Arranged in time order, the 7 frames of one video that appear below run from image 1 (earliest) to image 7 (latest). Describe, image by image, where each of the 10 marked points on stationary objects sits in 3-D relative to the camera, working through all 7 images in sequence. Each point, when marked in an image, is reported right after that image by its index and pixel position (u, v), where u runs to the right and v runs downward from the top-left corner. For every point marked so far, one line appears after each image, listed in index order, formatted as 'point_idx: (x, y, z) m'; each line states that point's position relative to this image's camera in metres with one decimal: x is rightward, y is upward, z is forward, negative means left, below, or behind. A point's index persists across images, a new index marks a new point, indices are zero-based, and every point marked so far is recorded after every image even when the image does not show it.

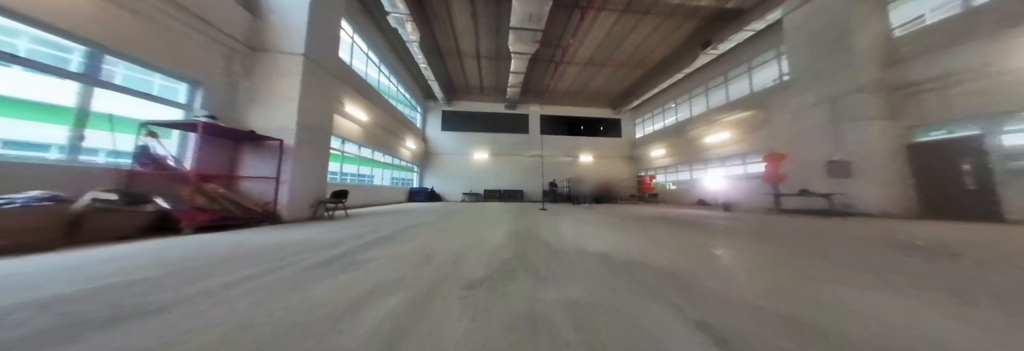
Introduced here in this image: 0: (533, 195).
0: (+1.2, -1.2, +10.5) m
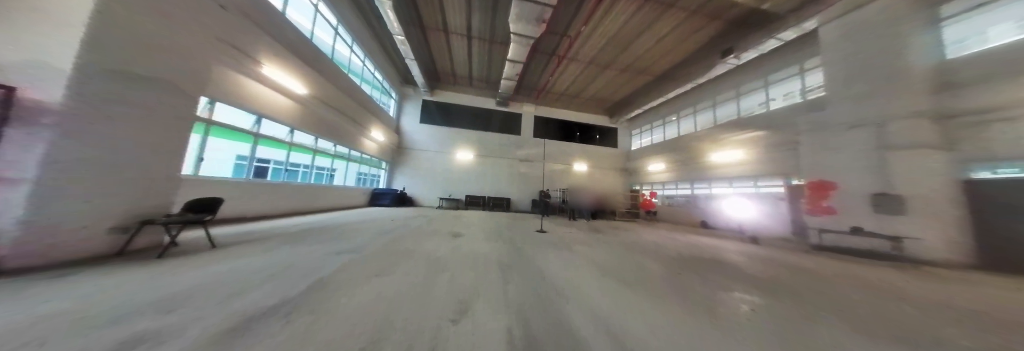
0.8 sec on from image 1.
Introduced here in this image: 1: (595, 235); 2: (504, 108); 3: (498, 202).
0: (+0.4, -1.5, +9.4) m
1: (+1.9, -1.3, +4.1) m
2: (-0.4, +3.6, +9.7) m
3: (-0.7, -1.4, +9.0) m
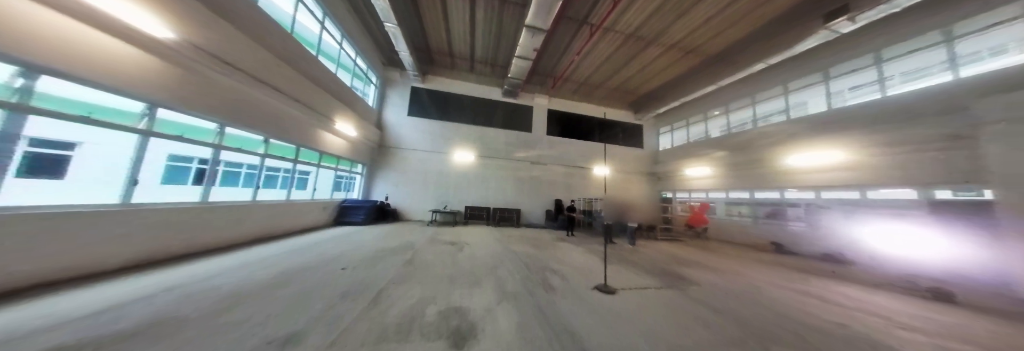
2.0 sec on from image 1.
0: (+0.9, -1.8, +7.7) m
1: (+2.4, -1.5, +2.5) m
2: (0.0, +3.3, +8.0) m
3: (-0.3, -1.6, +7.3) m
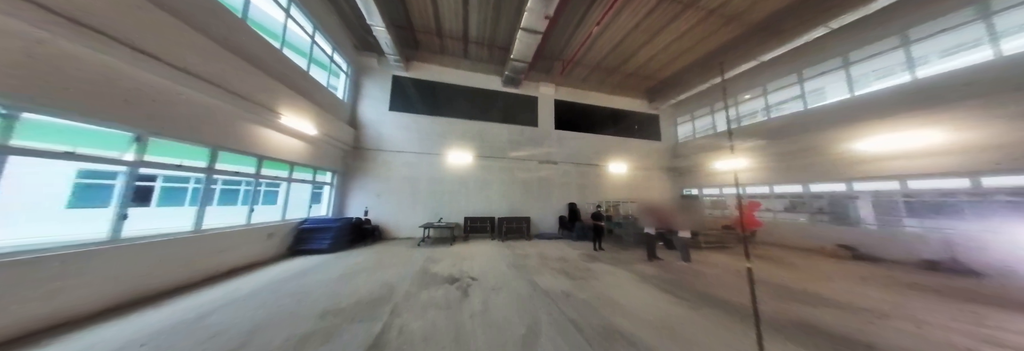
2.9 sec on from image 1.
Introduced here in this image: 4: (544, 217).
0: (+1.1, -1.8, +6.6) m
1: (+2.8, -1.5, +1.4) m
2: (+0.1, +3.3, +6.9) m
3: (0.0, -1.7, +6.1) m
4: (+1.1, -1.5, +6.6) m
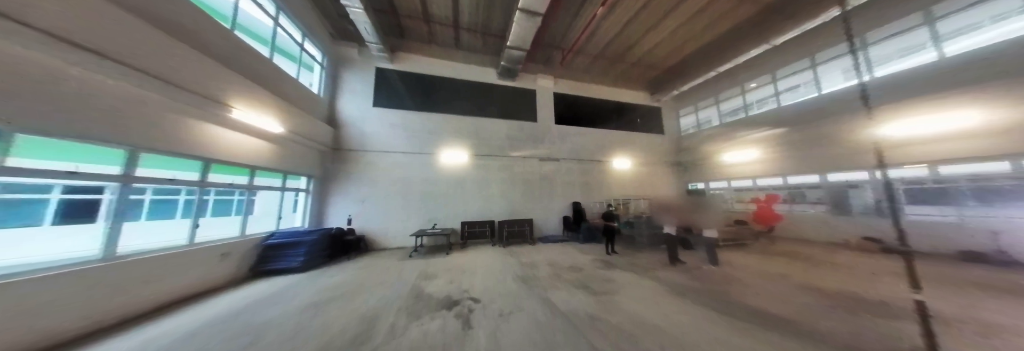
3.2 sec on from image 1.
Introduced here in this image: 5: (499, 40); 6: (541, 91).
0: (+1.2, -1.8, +6.1) m
1: (+3.0, -1.3, +0.9) m
2: (-0.1, +3.3, +6.4) m
3: (0.0, -1.7, +5.6) m
4: (+1.2, -1.4, +6.1) m
5: (-0.4, +4.1, +5.5) m
6: (+1.1, +3.1, +6.7) m
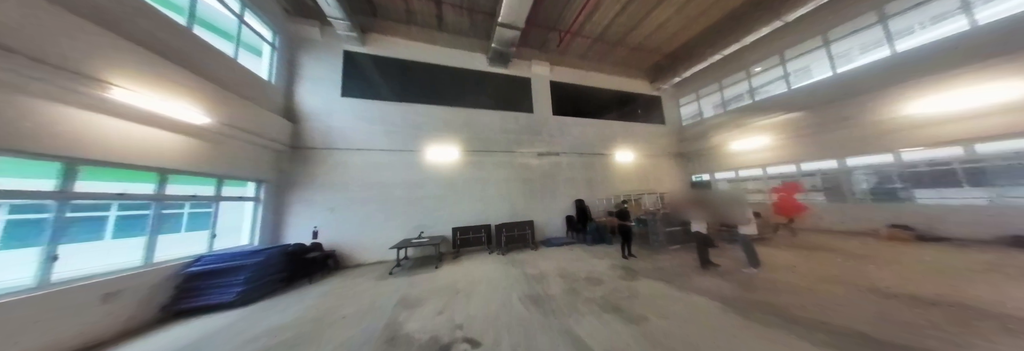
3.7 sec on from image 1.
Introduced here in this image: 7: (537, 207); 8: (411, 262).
0: (+1.1, -1.6, +5.5) m
1: (+3.1, -1.1, +0.4) m
2: (-0.3, +3.4, +5.7) m
3: (0.0, -1.6, +5.0) m
4: (+1.1, -1.3, +5.5) m
5: (-0.6, +4.2, +4.9) m
6: (+0.8, +3.2, +6.1) m
7: (+0.8, -0.9, +5.5) m
8: (-2.3, -1.9, +4.1) m
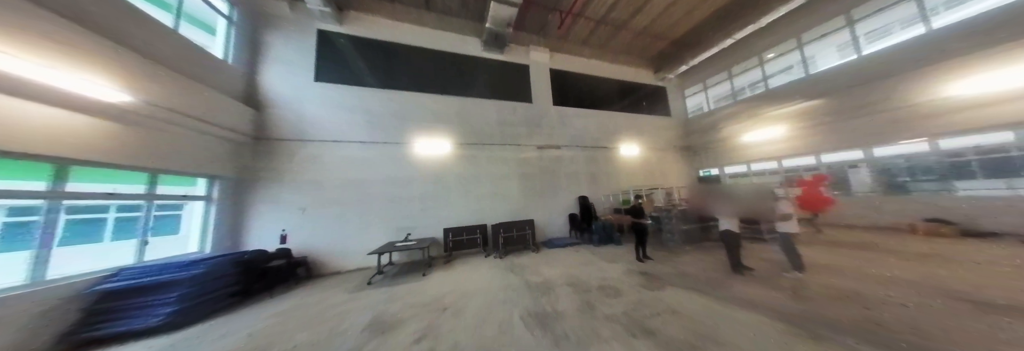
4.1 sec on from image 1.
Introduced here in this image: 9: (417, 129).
0: (+1.1, -1.5, +5.1) m
1: (+3.2, -1.0, 0.0) m
2: (-0.4, +3.5, +5.2) m
3: (0.0, -1.4, +4.5) m
4: (+1.1, -1.2, +5.1) m
5: (-0.7, +4.3, +4.4) m
6: (+0.7, +3.4, +5.6) m
7: (+0.7, -0.8, +5.0) m
8: (-2.3, -1.8, +3.6) m
9: (-2.3, +1.1, +4.4) m
